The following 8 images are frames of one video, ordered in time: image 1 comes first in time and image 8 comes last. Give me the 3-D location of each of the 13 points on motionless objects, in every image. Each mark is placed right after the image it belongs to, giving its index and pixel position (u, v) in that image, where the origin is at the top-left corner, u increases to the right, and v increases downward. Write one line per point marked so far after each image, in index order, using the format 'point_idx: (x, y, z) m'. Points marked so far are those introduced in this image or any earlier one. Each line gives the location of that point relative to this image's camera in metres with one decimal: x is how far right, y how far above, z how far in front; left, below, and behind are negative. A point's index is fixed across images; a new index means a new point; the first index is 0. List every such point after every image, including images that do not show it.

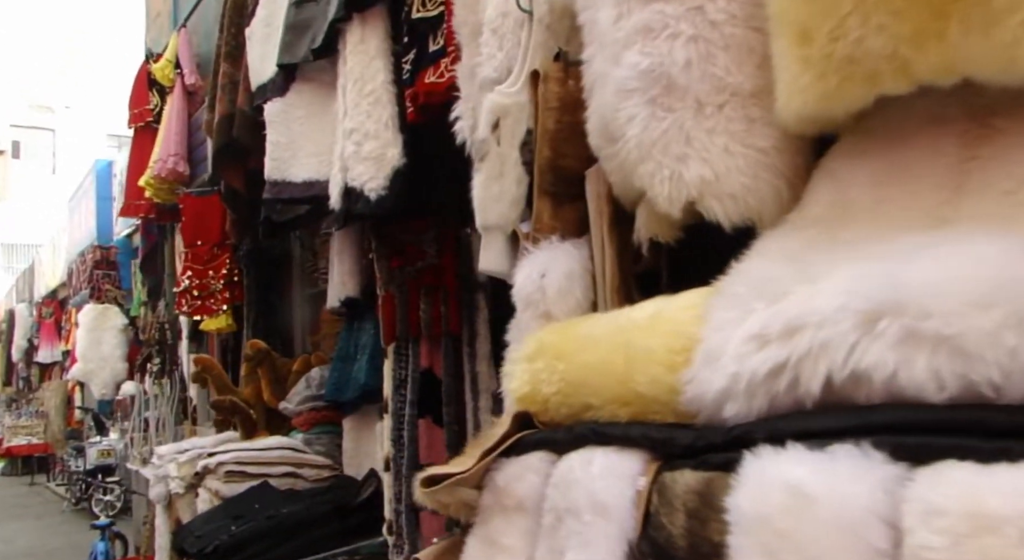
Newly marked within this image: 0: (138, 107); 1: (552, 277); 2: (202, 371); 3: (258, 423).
0: (-2.4, +1.1, +6.3) m
1: (+0.1, 0.0, +2.1) m
2: (-1.6, -0.5, +4.9) m
3: (-1.3, -0.7, +4.8) m
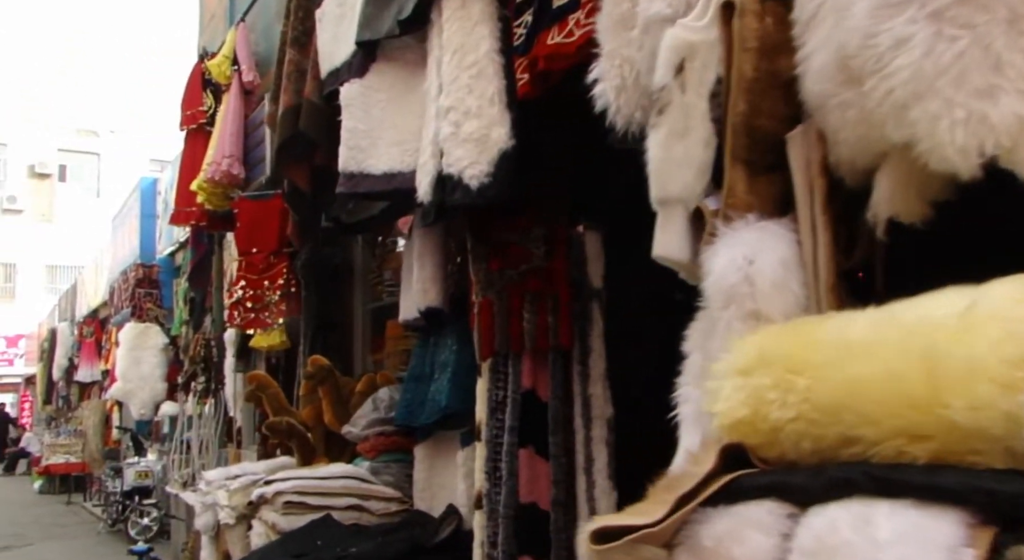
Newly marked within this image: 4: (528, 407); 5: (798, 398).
0: (-2.0, +1.1, +5.9) m
1: (+0.4, 0.0, +1.6) m
2: (-1.2, -0.5, +4.4) m
3: (-0.9, -0.8, +4.3) m
4: (0.0, -0.4, +2.9) m
5: (+0.4, -0.2, +1.3) m
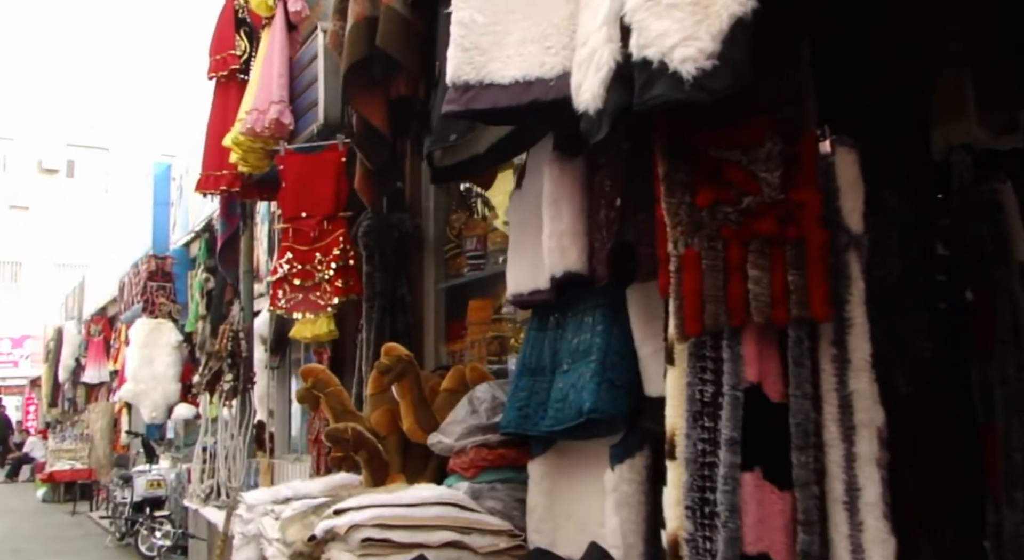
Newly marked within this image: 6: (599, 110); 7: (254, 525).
0: (-1.5, +1.2, +5.0) m
1: (+0.8, +0.1, +0.6) m
2: (-0.7, -0.4, +3.5) m
3: (-0.4, -0.6, +3.3) m
4: (+0.5, -0.3, +1.9) m
5: (+0.8, 0.0, +0.4) m
6: (+0.2, +0.4, +2.0) m
7: (-0.9, -0.9, +3.4) m
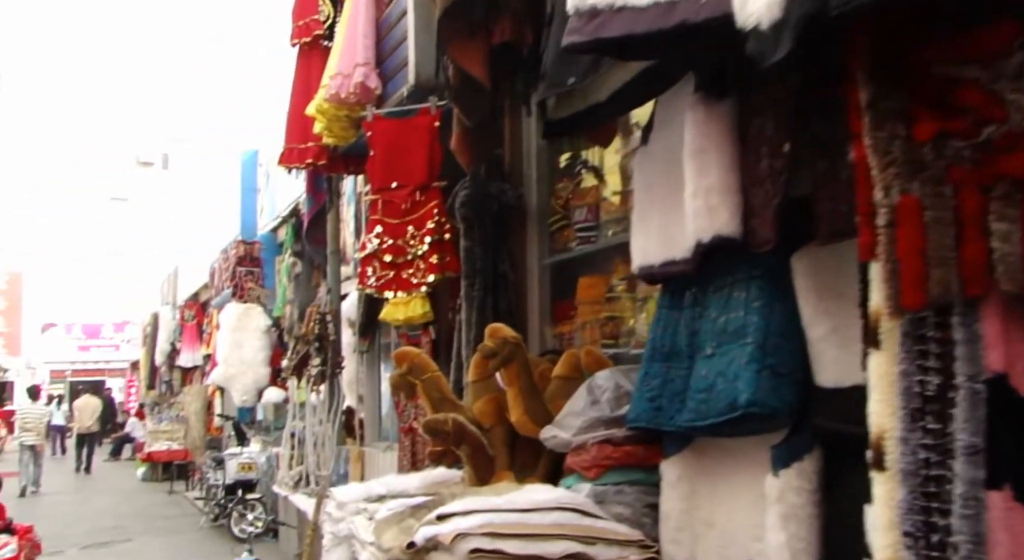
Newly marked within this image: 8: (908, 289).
0: (-1.0, +1.3, +4.6) m
1: (+1.0, +0.2, +0.1) m
2: (-0.3, -0.3, +3.1) m
3: (0.0, -0.6, +2.9) m
4: (+0.7, -0.2, +1.5) m
5: (+0.9, 0.0, -0.1) m
6: (+0.4, +0.4, +1.6) m
7: (-0.5, -0.8, +3.1) m
8: (+0.6, 0.0, +1.5) m
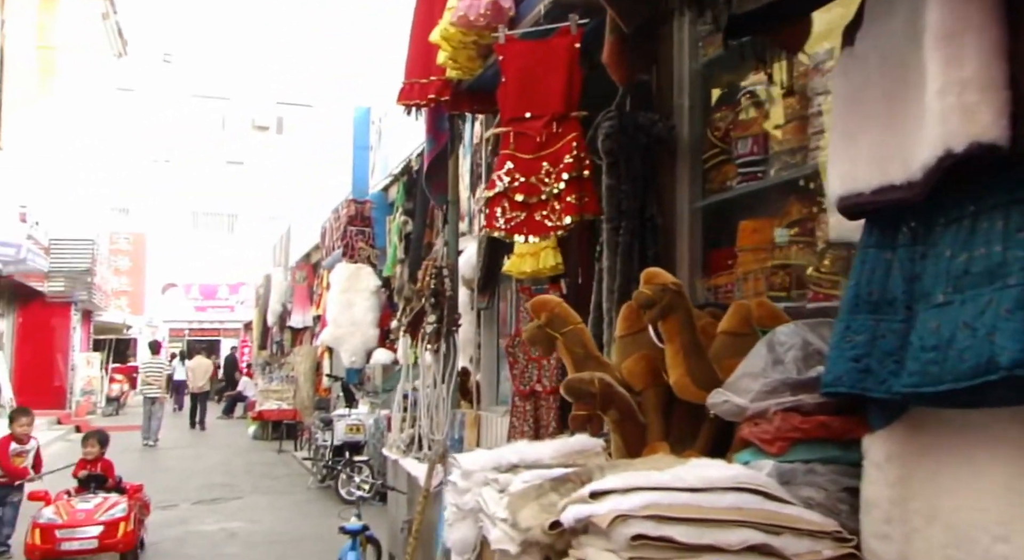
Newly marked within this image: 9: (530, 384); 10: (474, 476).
0: (-0.4, +1.5, +4.2) m
1: (+1.1, +0.3, -0.4) m
2: (+0.1, -0.1, +2.7) m
3: (+0.4, -0.4, +2.5) m
4: (+1.0, -0.1, +0.9) m
5: (+1.0, +0.1, -0.6) m
6: (+0.7, +0.5, +1.1) m
7: (-0.1, -0.6, +2.7) m
8: (+0.9, +0.1, +1.0) m
9: (+0.1, -0.5, +4.3) m
10: (-0.1, -0.6, +2.7) m
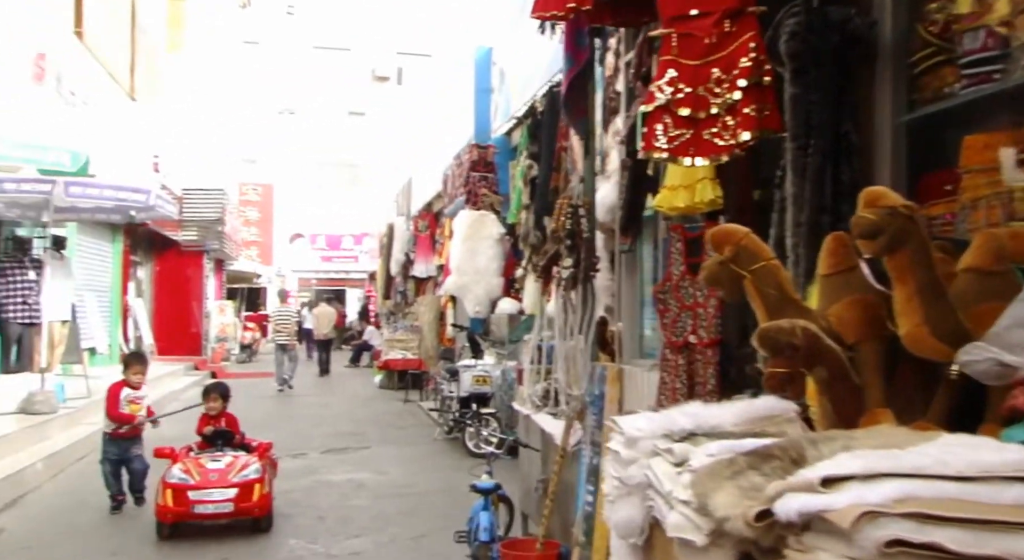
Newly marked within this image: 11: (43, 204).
0: (+0.2, +1.7, +3.7) m
1: (+1.1, +0.3, -1.0) m
2: (+0.5, 0.0, +2.2) m
3: (+0.7, -0.2, +2.0) m
4: (+1.2, 0.0, +0.4) m
5: (+1.0, +0.1, -1.2) m
6: (+0.9, +0.6, +0.5) m
7: (+0.3, -0.4, +2.3) m
8: (+1.0, +0.2, +0.4) m
9: (+0.7, -0.2, +3.8) m
10: (+0.3, -0.4, +2.3) m
11: (-4.9, +0.8, +10.1) m
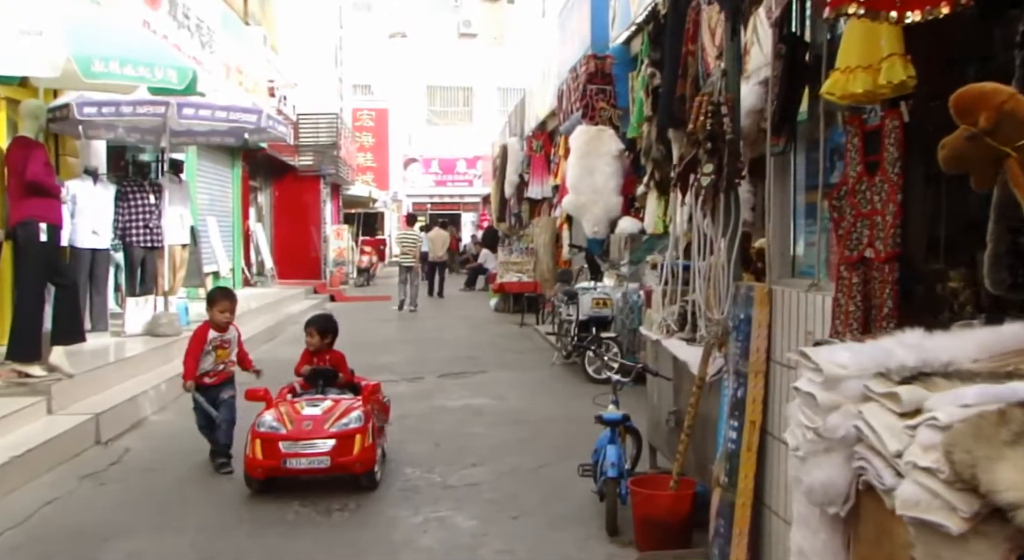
0: (+0.6, +2.1, +3.0) m
1: (+1.0, +0.2, -1.7) m
2: (+0.8, +0.2, +1.6) m
3: (+1.0, -0.1, +1.4) m
4: (+1.2, 0.0, -0.3) m
5: (+0.9, 0.0, -1.9) m
6: (+1.0, +0.7, -0.2) m
7: (+0.6, -0.2, +1.7) m
8: (+1.1, +0.2, -0.3) m
9: (+1.1, +0.1, +3.2) m
10: (+0.6, -0.2, +1.7) m
11: (-3.7, +1.6, +10.0) m
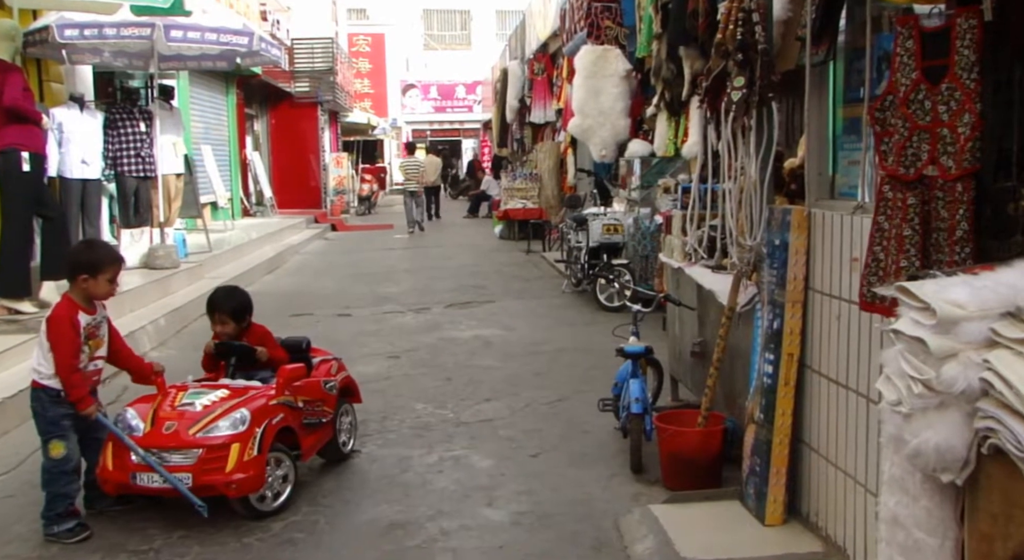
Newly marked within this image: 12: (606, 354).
0: (+0.7, +2.3, +2.5) m
1: (+1.0, +0.1, -2.0) m
2: (+0.8, +0.3, +1.3) m
3: (+1.1, 0.0, +1.1) m
4: (+1.3, 0.0, -0.6) m
5: (+0.9, -0.2, -2.2) m
6: (+1.0, +0.7, -0.5) m
7: (+0.7, -0.1, +1.4) m
8: (+1.2, +0.2, -0.6) m
9: (+1.2, +0.3, +2.9) m
10: (+0.7, -0.1, +1.4) m
11: (-3.6, +2.3, +9.5) m
12: (+0.7, -0.5, +7.2) m
